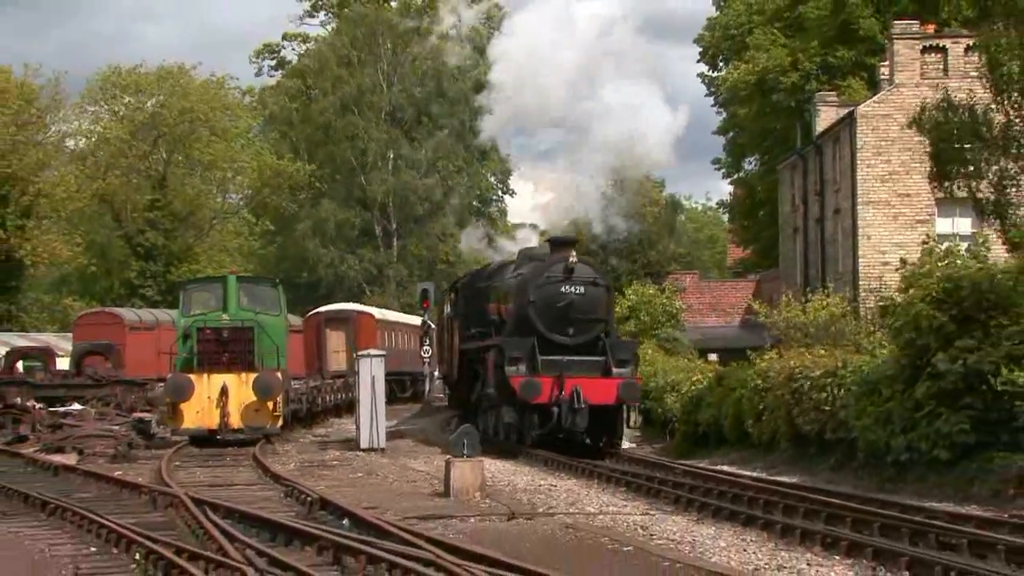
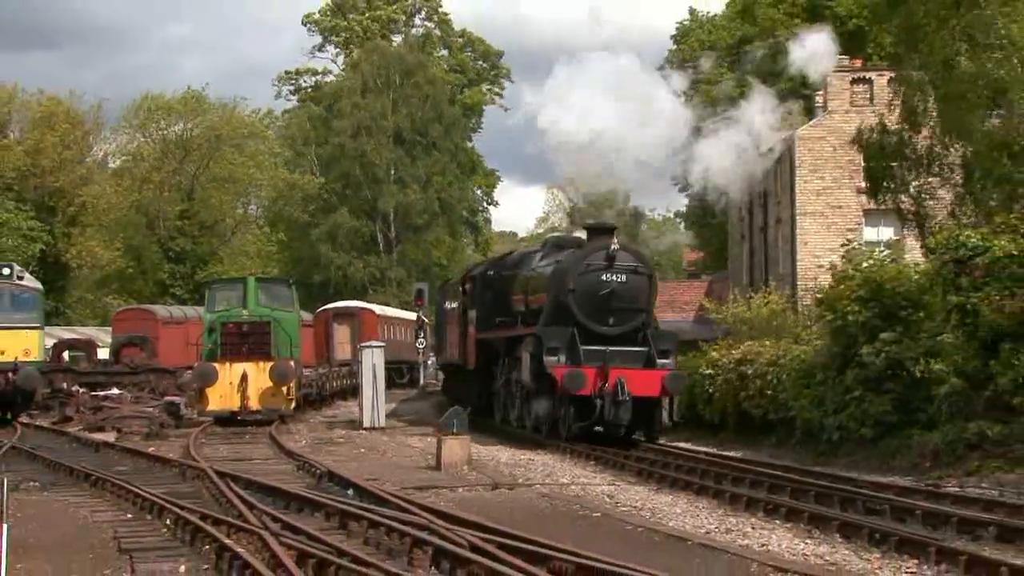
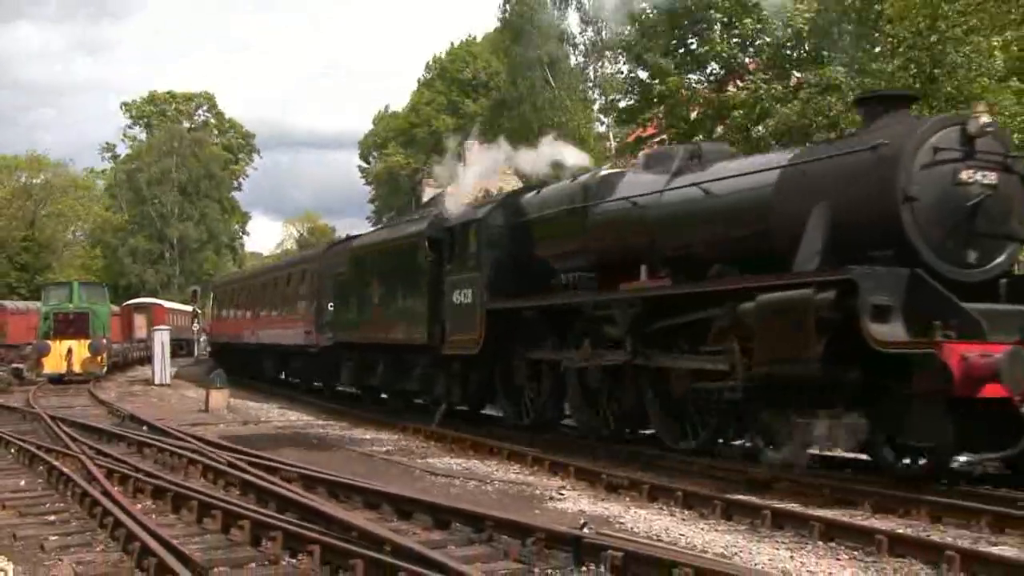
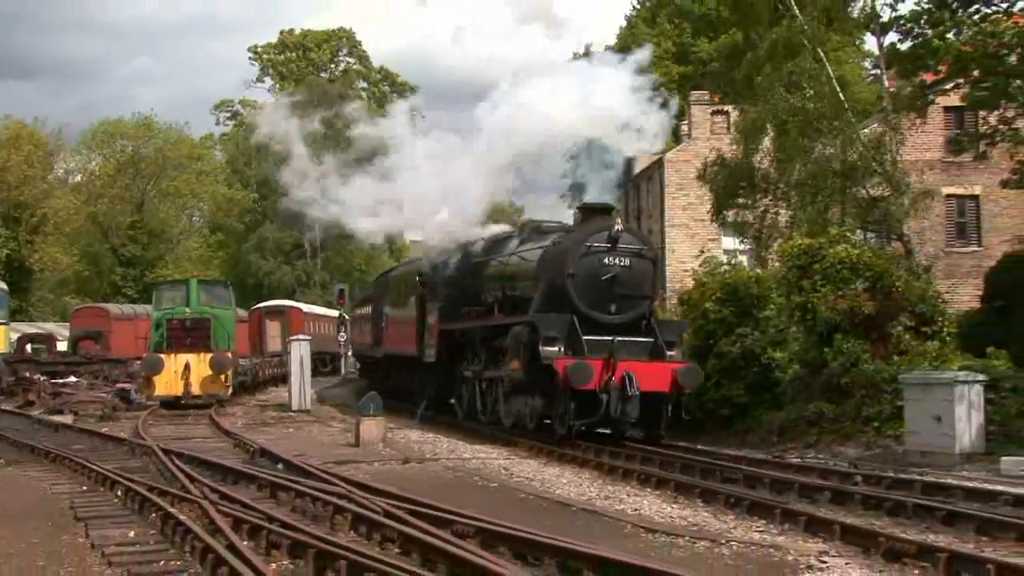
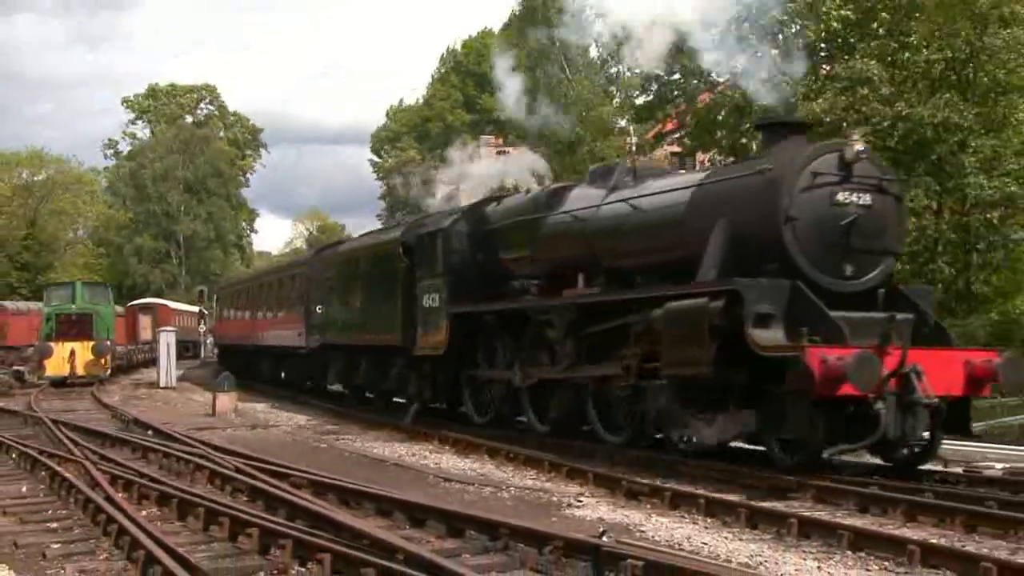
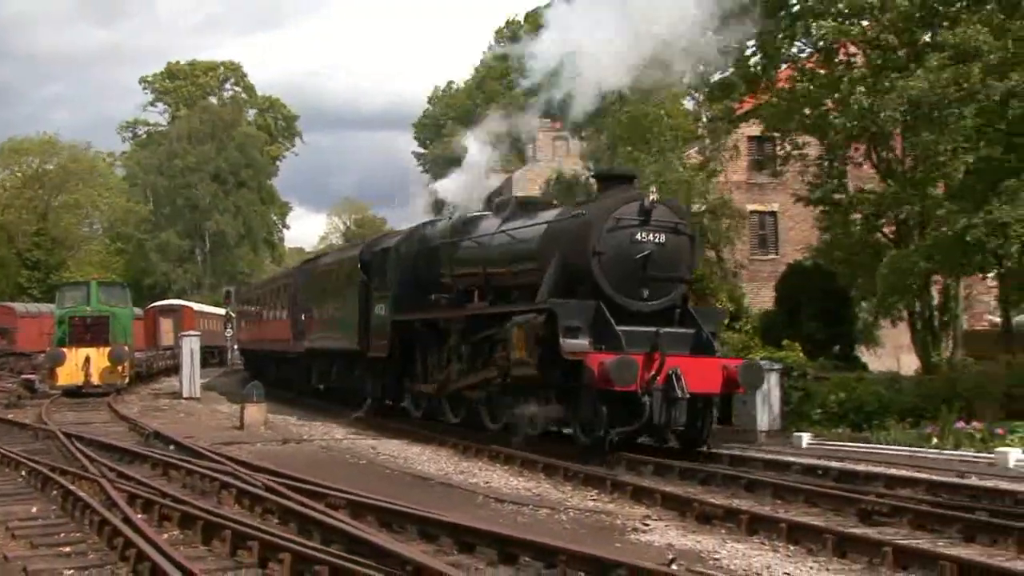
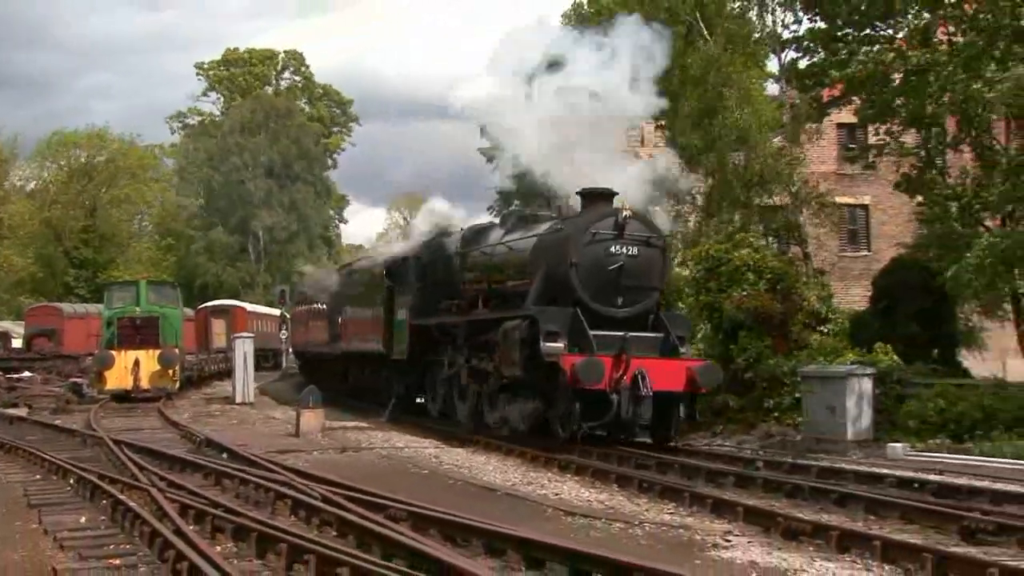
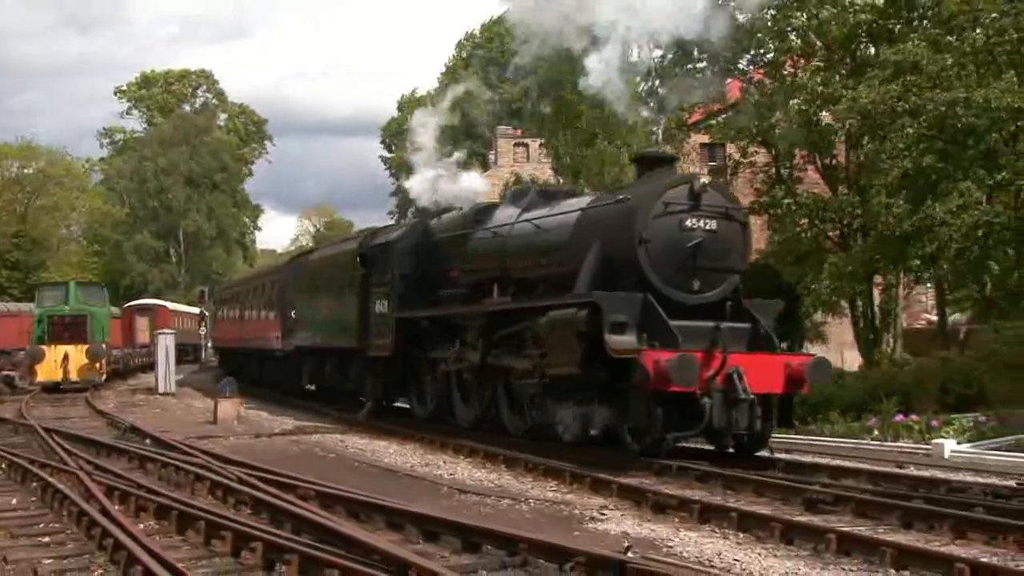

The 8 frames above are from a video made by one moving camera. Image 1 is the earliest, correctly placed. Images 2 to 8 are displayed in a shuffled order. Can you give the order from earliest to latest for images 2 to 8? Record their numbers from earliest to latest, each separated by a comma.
2, 4, 7, 6, 8, 5, 3
